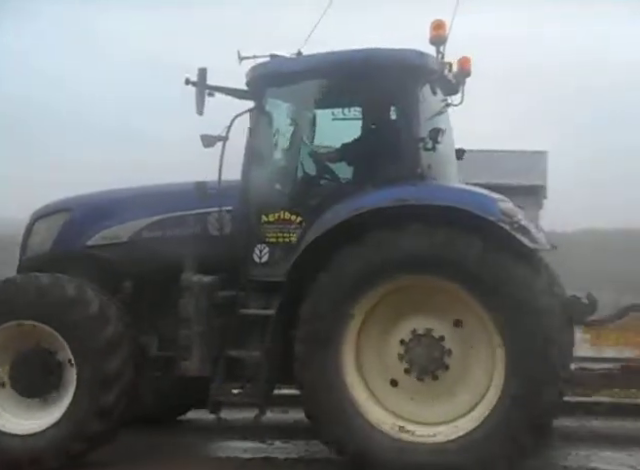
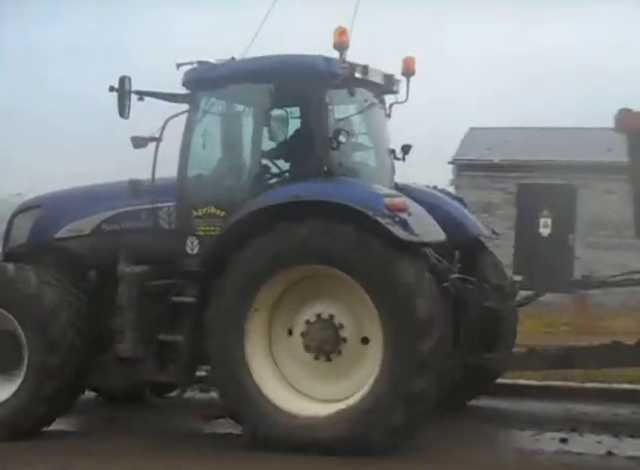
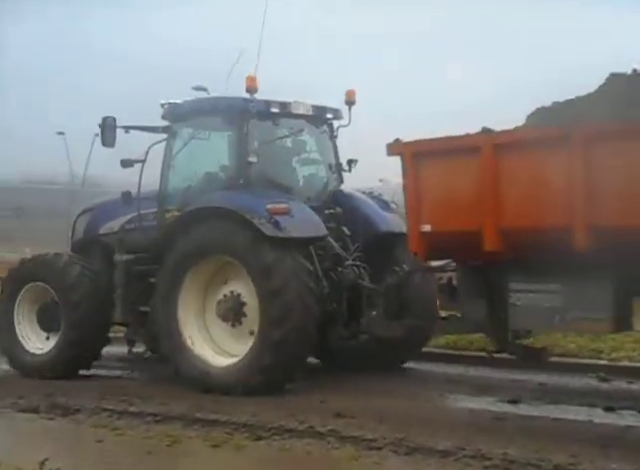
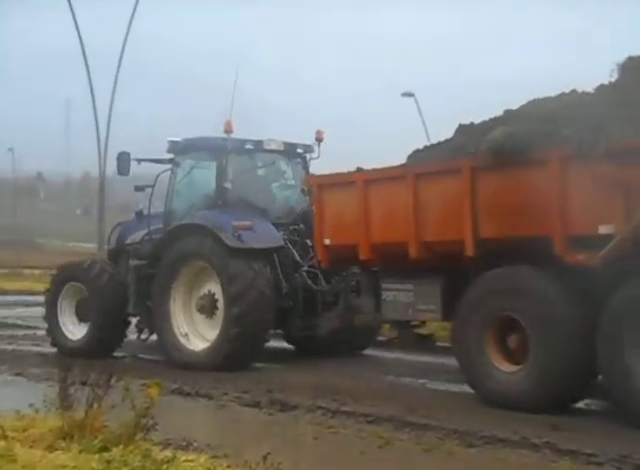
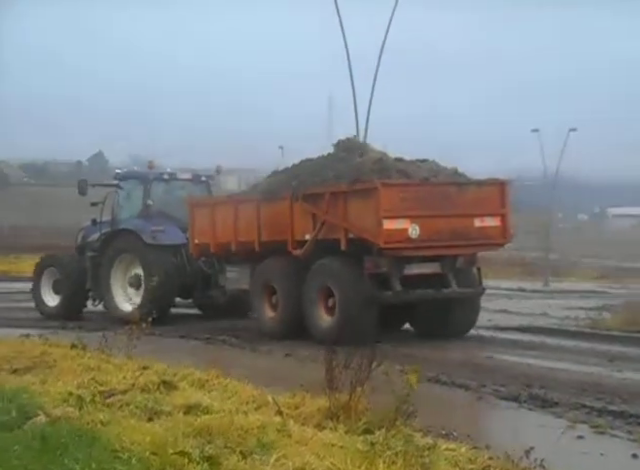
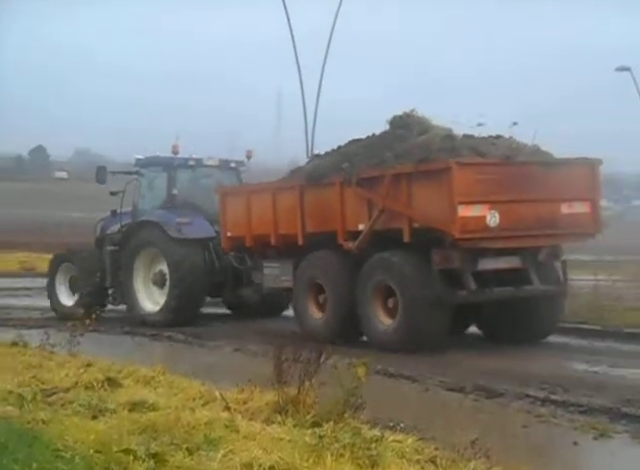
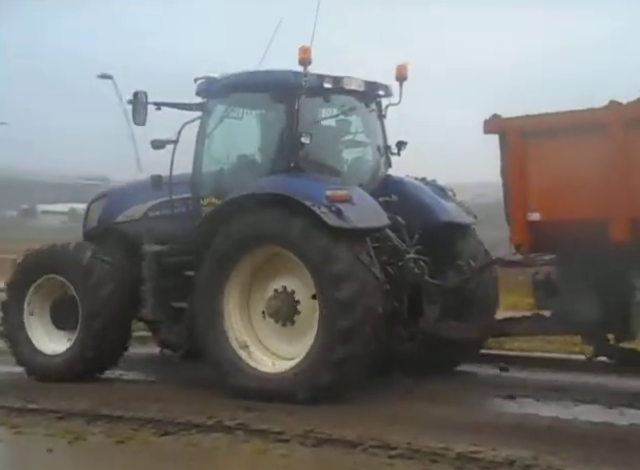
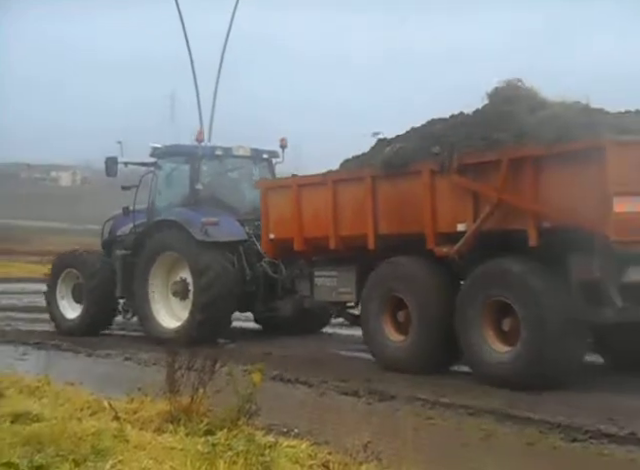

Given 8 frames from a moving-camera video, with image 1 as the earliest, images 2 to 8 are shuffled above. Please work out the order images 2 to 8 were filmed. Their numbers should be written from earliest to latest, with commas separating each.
2, 7, 3, 4, 8, 6, 5
